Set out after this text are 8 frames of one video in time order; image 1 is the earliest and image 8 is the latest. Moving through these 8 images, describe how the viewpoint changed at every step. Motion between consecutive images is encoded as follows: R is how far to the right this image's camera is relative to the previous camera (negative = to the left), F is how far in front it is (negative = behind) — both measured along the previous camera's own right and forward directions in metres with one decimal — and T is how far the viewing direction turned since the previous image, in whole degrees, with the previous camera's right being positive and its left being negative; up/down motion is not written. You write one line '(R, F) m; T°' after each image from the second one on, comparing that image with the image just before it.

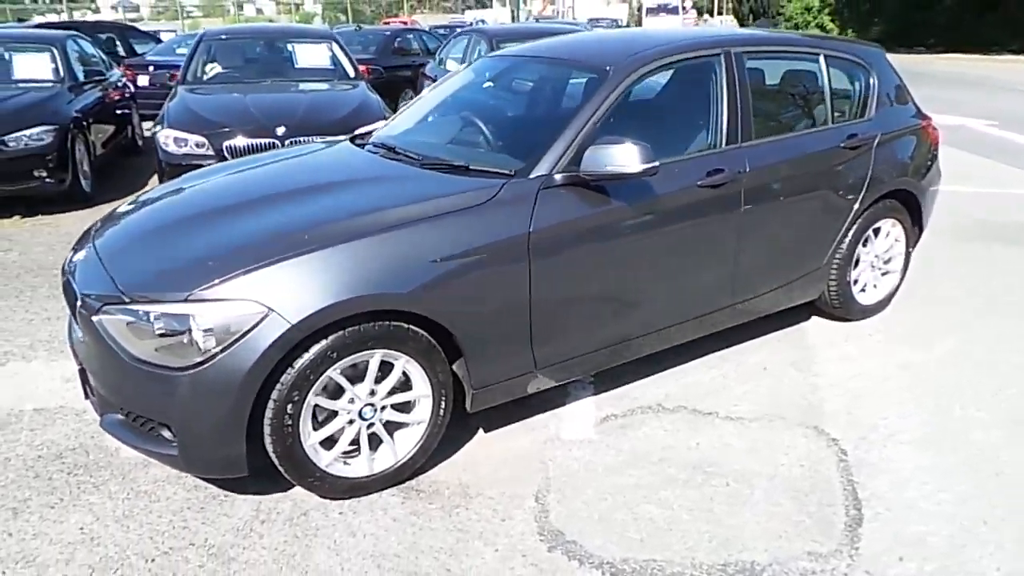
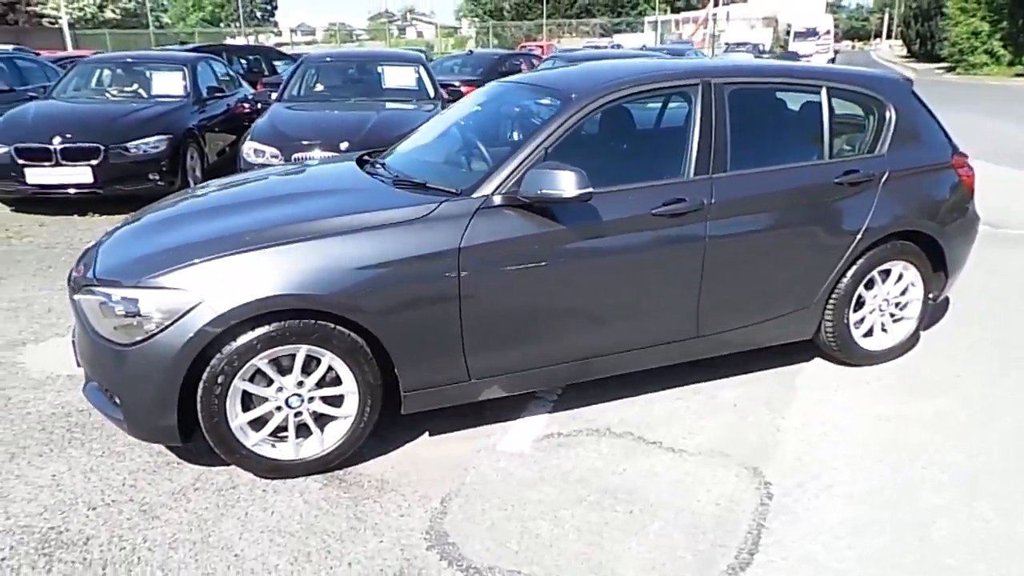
(+0.9, -0.1) m; -11°
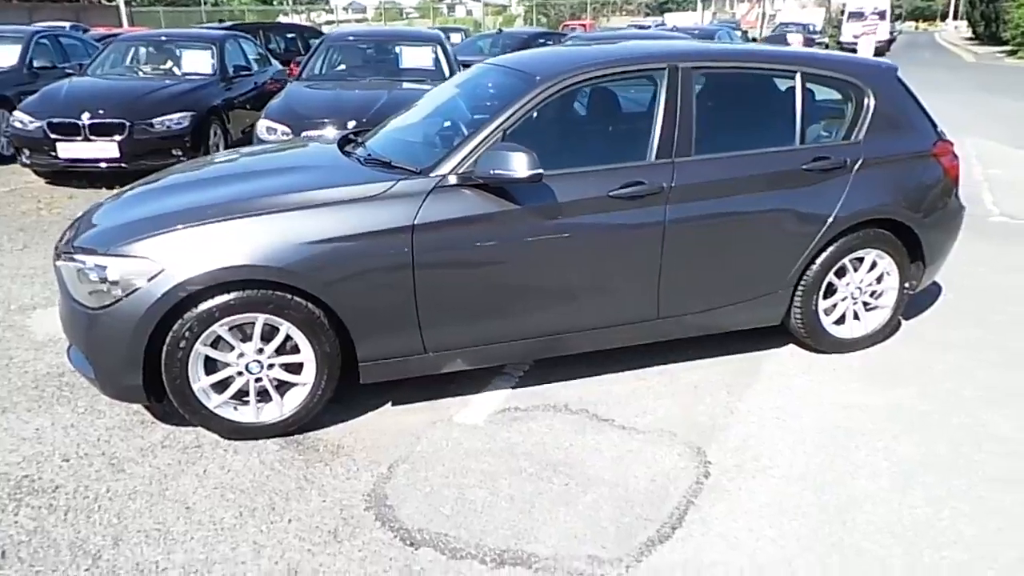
(+0.4, -0.1) m; -3°
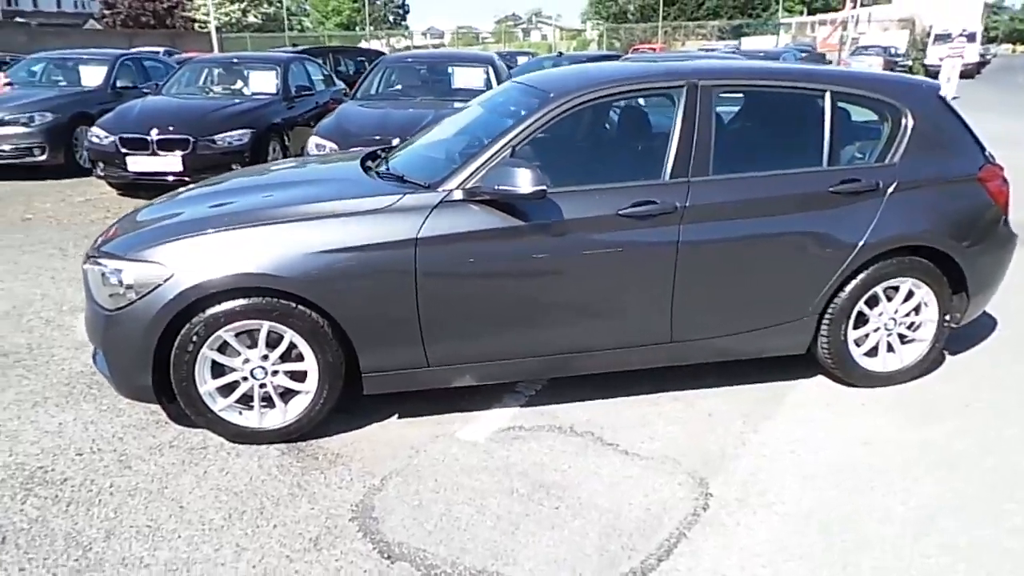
(+0.3, 0.0) m; -5°
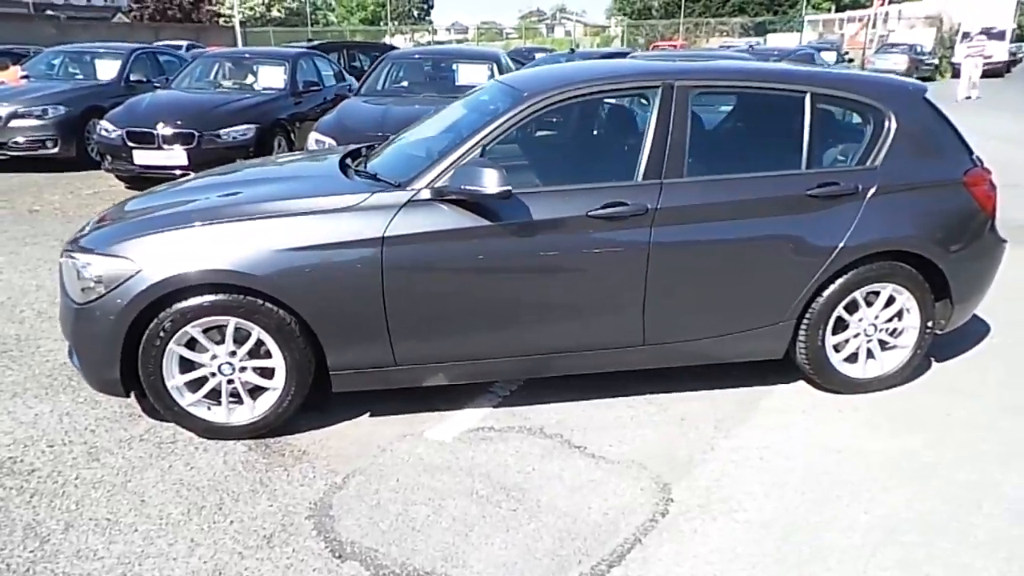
(+0.3, 0.0) m; -2°
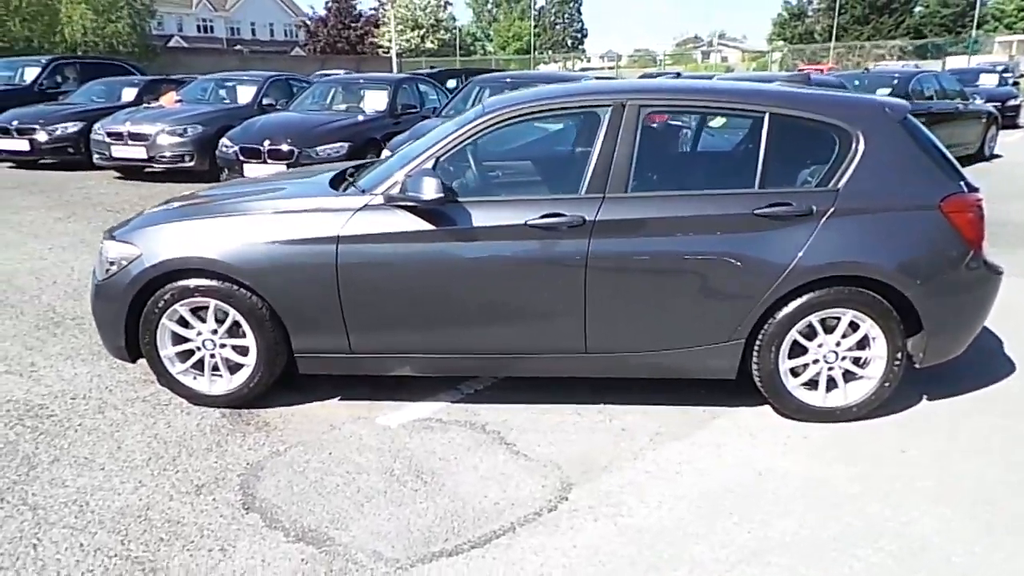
(+1.0, -0.1) m; -11°
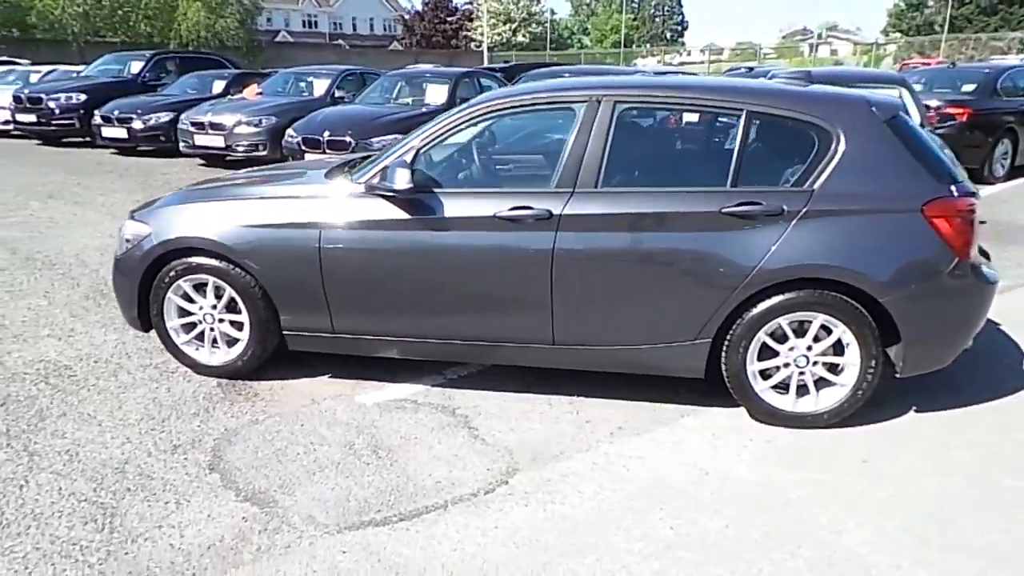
(+0.6, -0.1) m; -7°
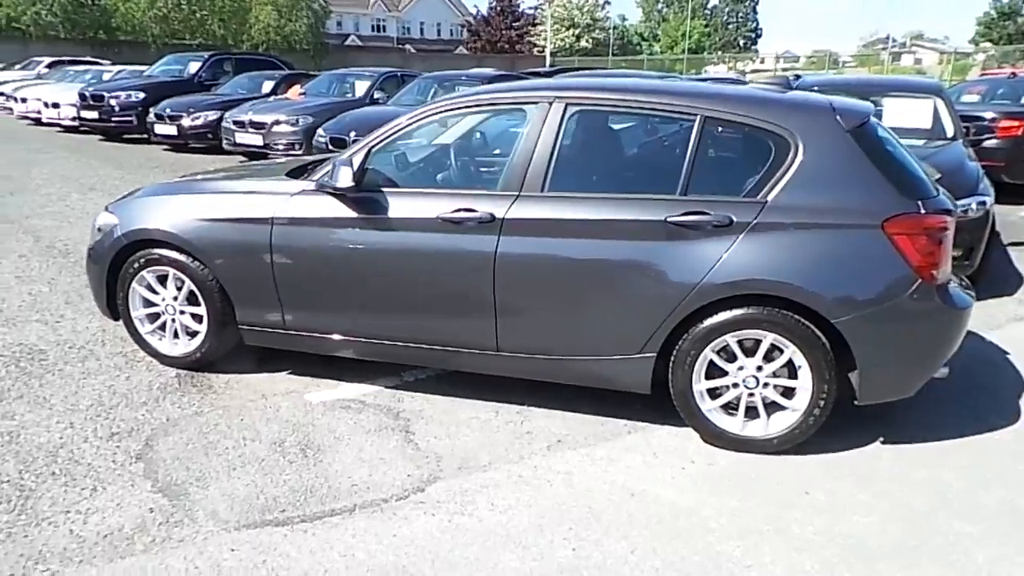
(+0.6, +0.1) m; -5°
